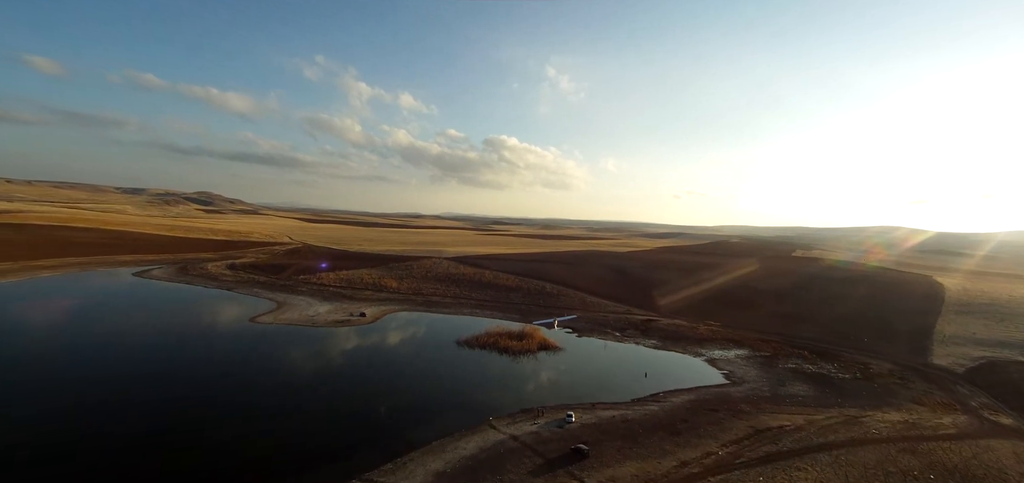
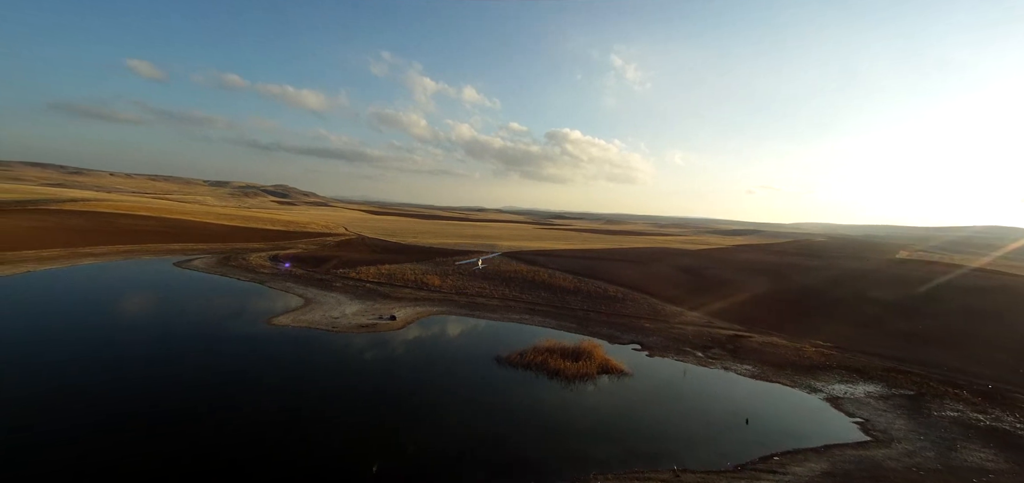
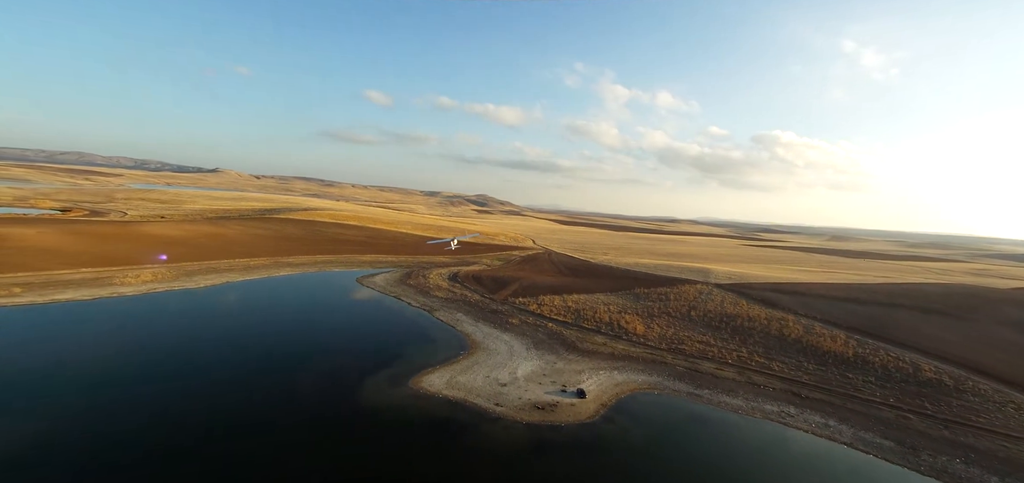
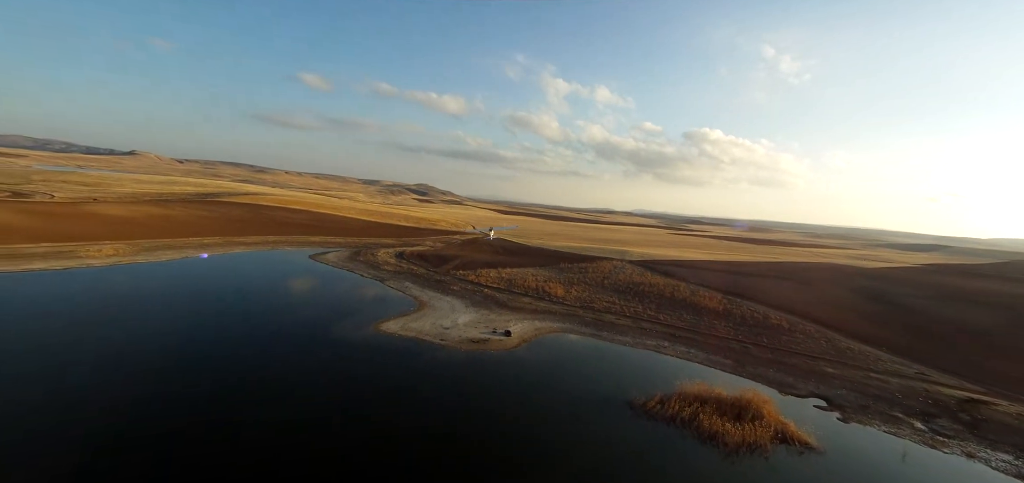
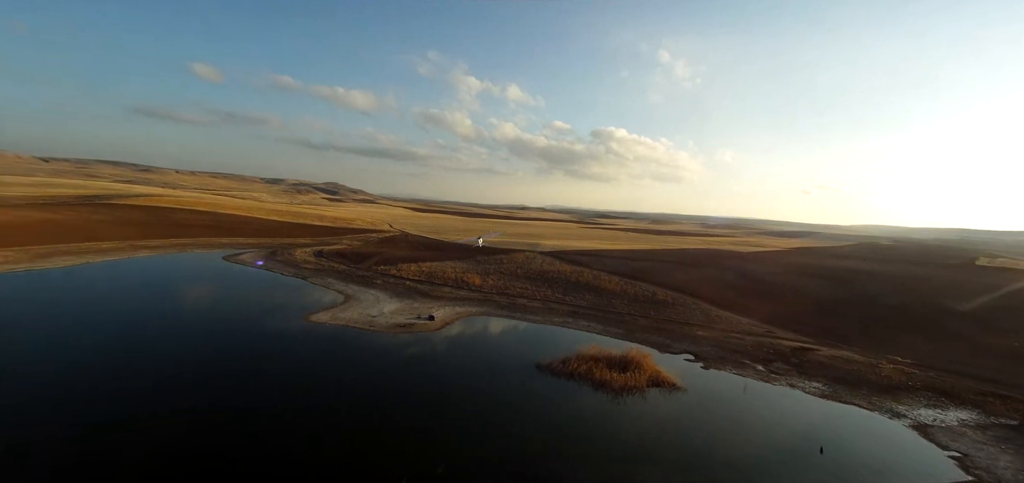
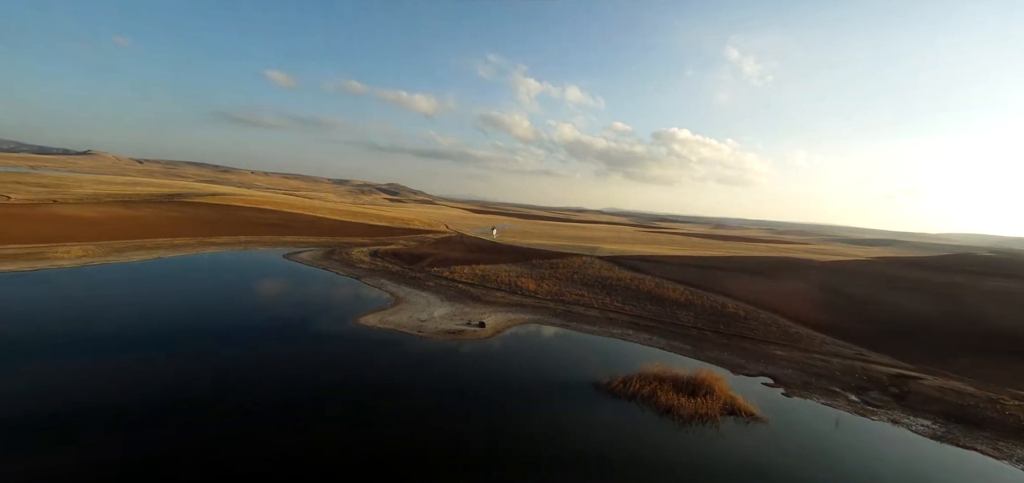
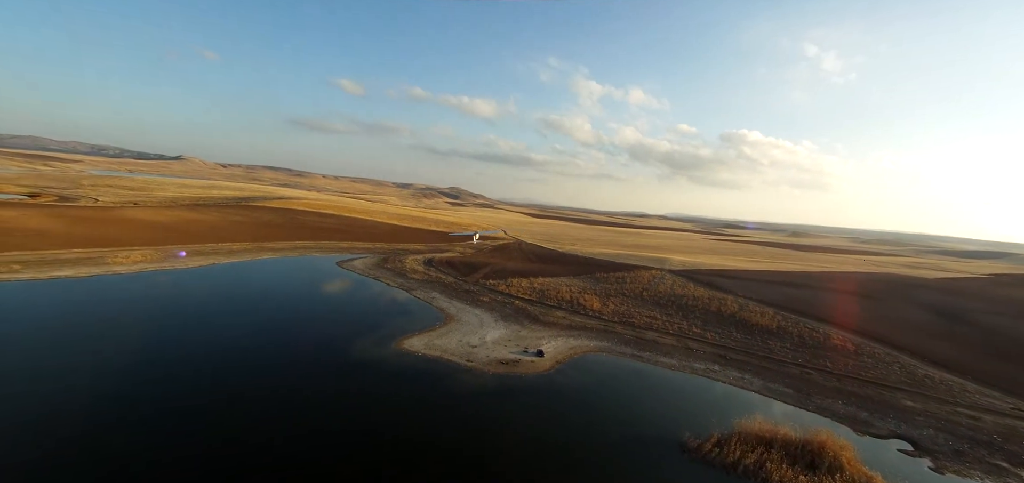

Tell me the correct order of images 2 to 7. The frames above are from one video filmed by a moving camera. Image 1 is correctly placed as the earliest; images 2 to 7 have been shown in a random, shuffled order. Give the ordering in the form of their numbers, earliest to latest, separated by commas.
2, 5, 6, 4, 7, 3
